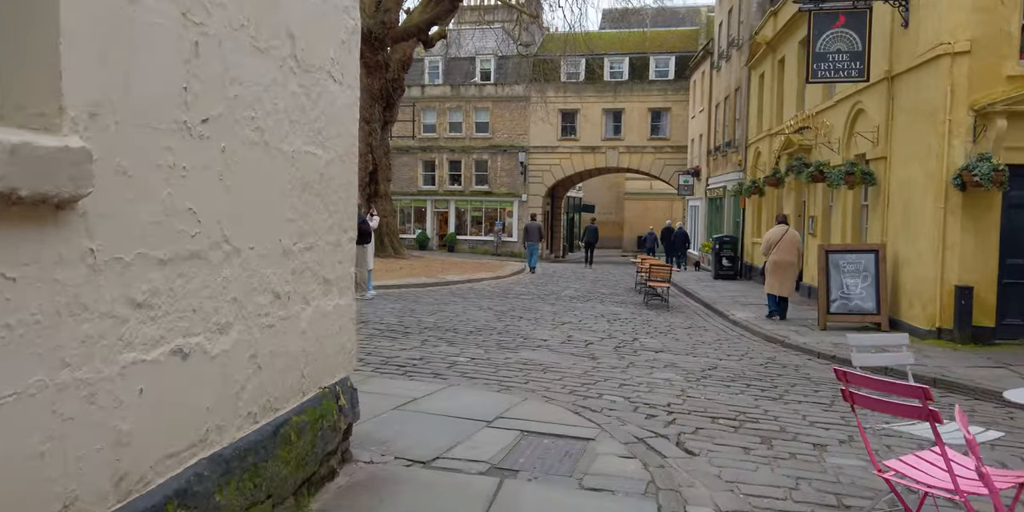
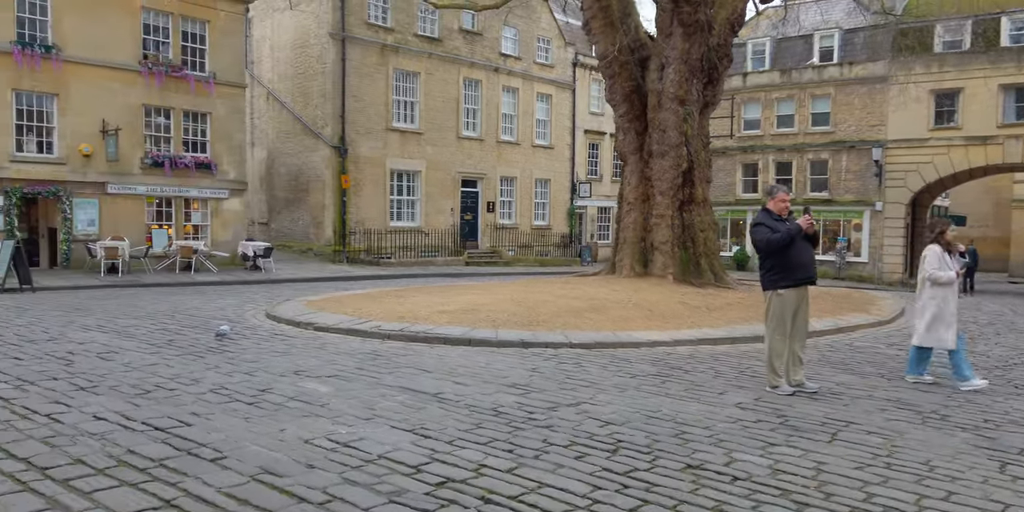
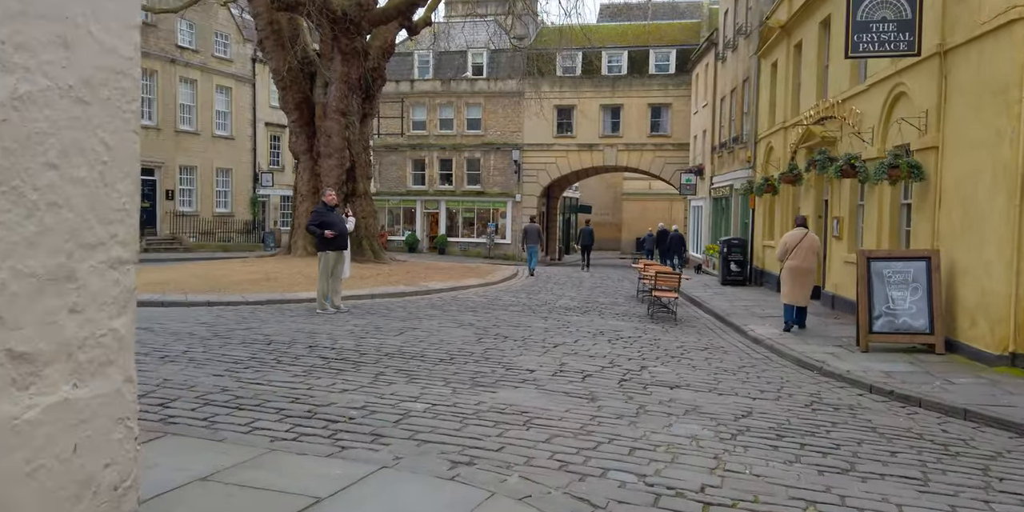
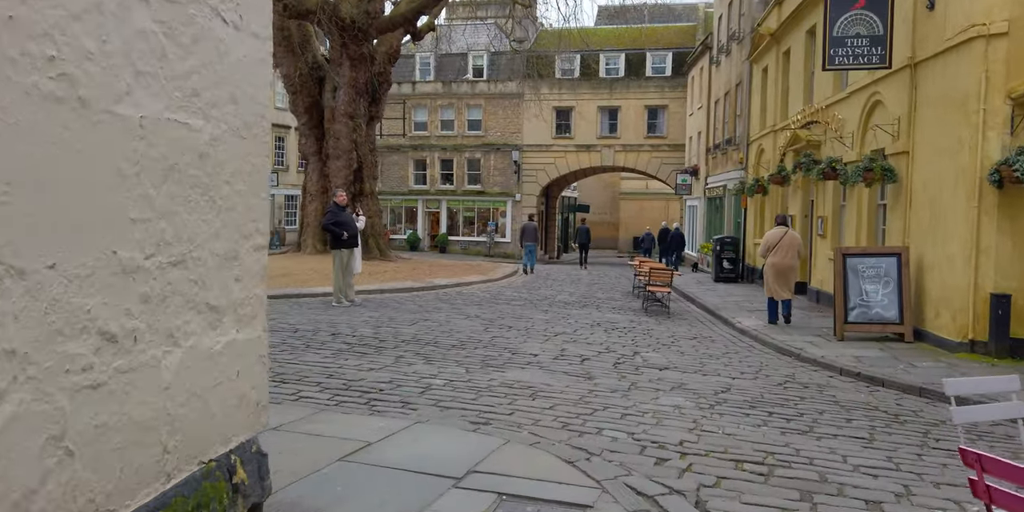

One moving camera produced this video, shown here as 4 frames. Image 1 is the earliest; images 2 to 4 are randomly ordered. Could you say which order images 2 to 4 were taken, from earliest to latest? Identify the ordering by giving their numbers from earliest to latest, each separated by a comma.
4, 3, 2
